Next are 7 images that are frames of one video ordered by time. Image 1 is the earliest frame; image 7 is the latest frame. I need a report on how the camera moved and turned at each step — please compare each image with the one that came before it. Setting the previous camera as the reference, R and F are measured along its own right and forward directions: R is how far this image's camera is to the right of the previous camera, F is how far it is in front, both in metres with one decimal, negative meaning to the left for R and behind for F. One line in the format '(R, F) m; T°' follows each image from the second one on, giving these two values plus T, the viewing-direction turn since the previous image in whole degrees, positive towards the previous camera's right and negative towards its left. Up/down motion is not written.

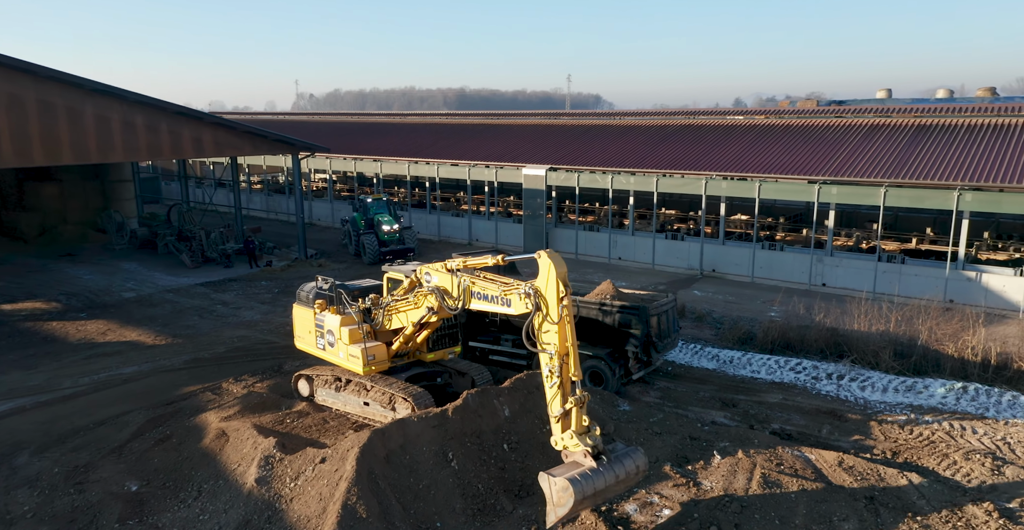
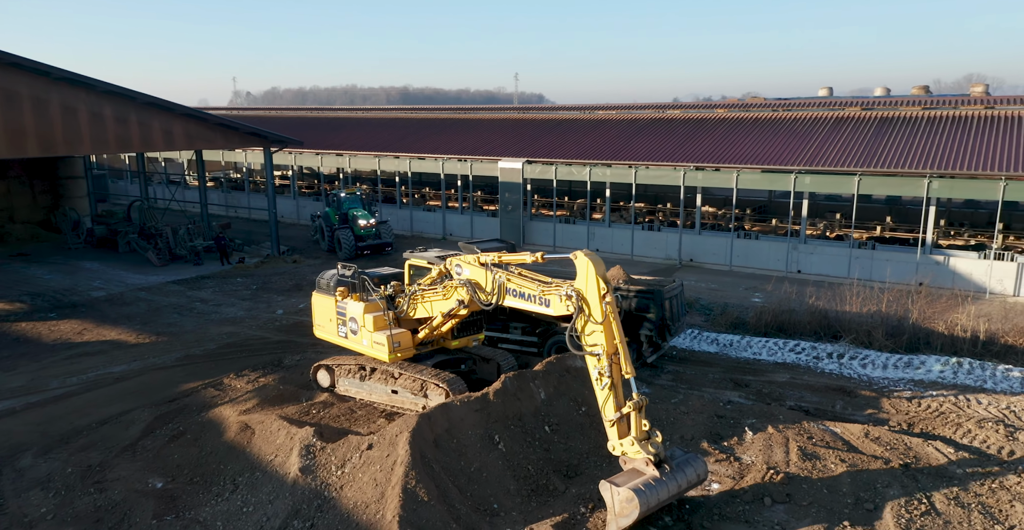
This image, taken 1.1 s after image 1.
(-0.9, +0.1) m; +4°
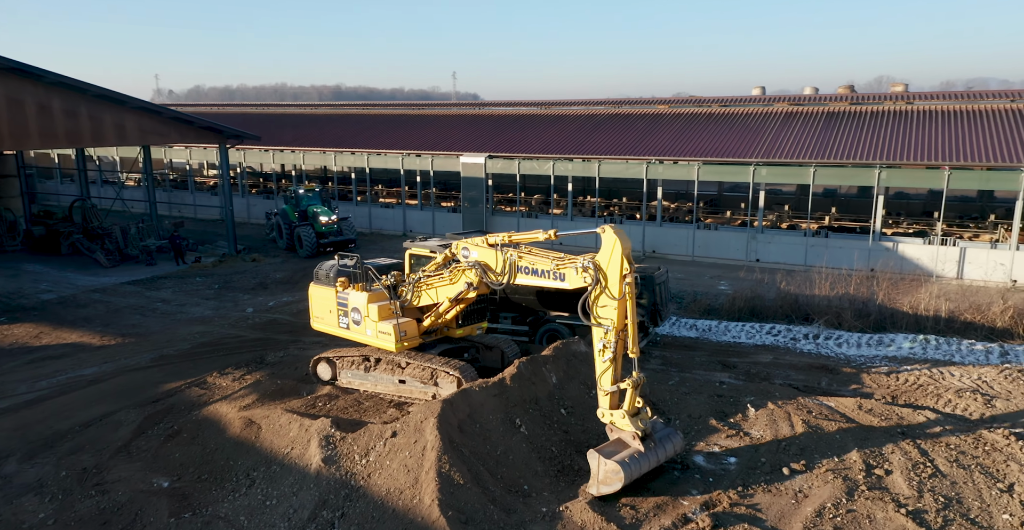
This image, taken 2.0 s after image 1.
(-0.8, 0.0) m; +5°
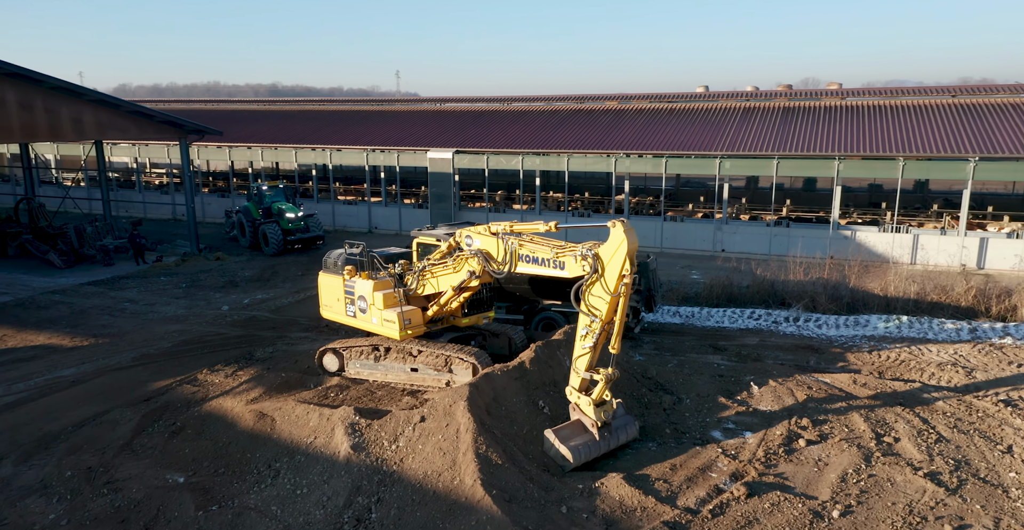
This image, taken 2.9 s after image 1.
(-0.7, 0.0) m; +4°
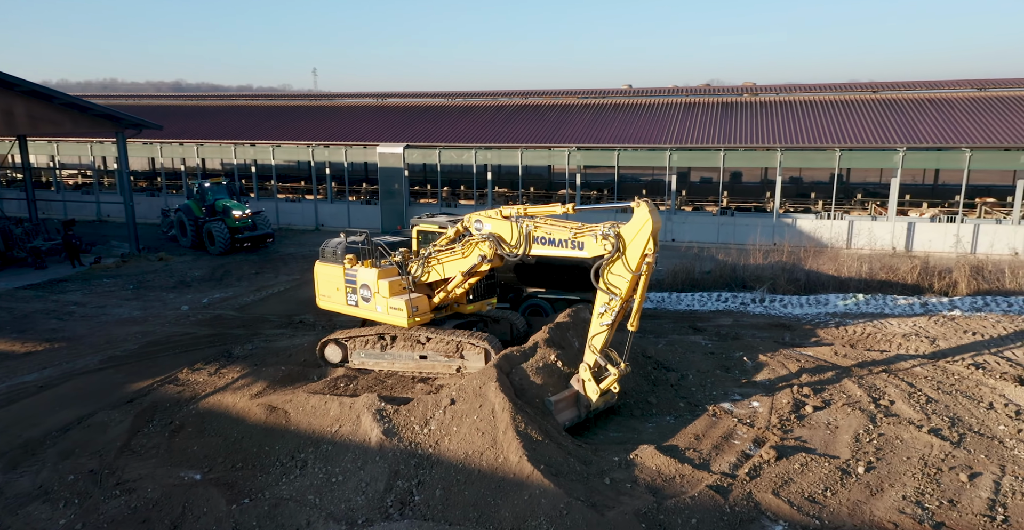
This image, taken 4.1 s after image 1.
(-0.9, 0.0) m; +6°
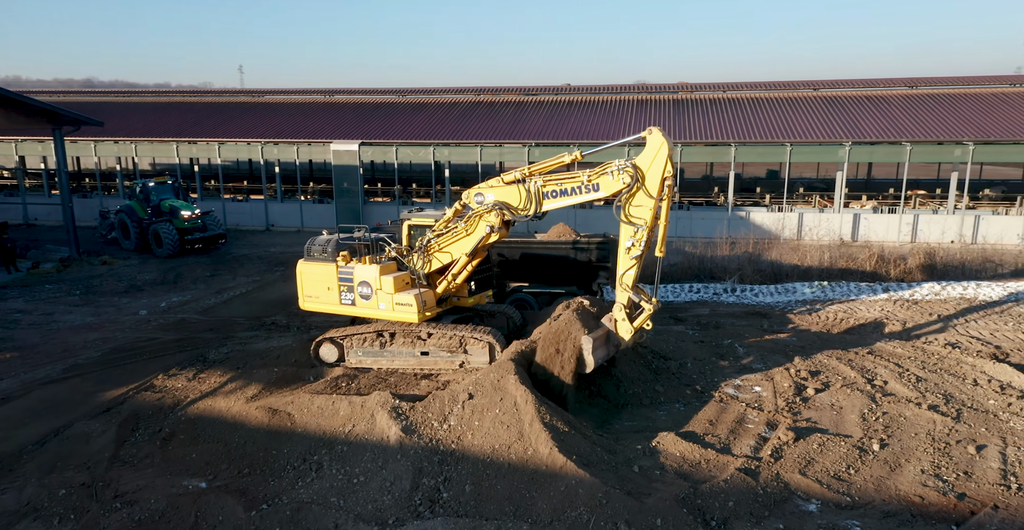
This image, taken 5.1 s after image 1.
(-0.7, +0.1) m; +5°
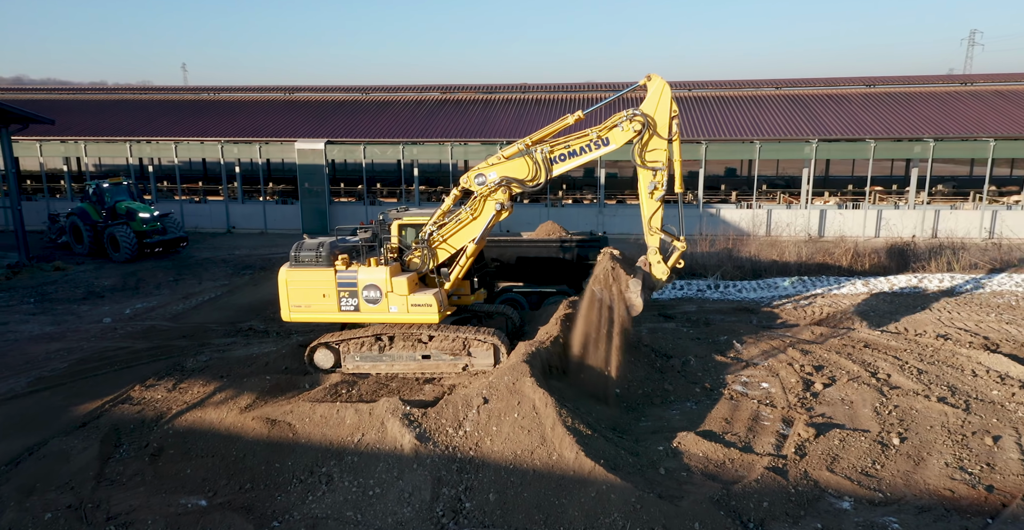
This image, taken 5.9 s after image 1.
(-0.5, +0.2) m; +4°
